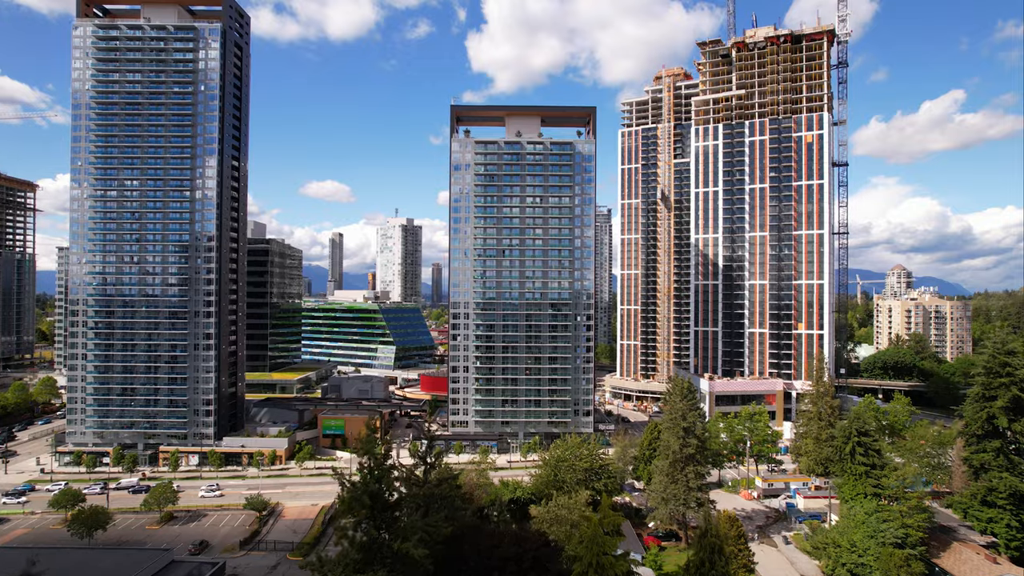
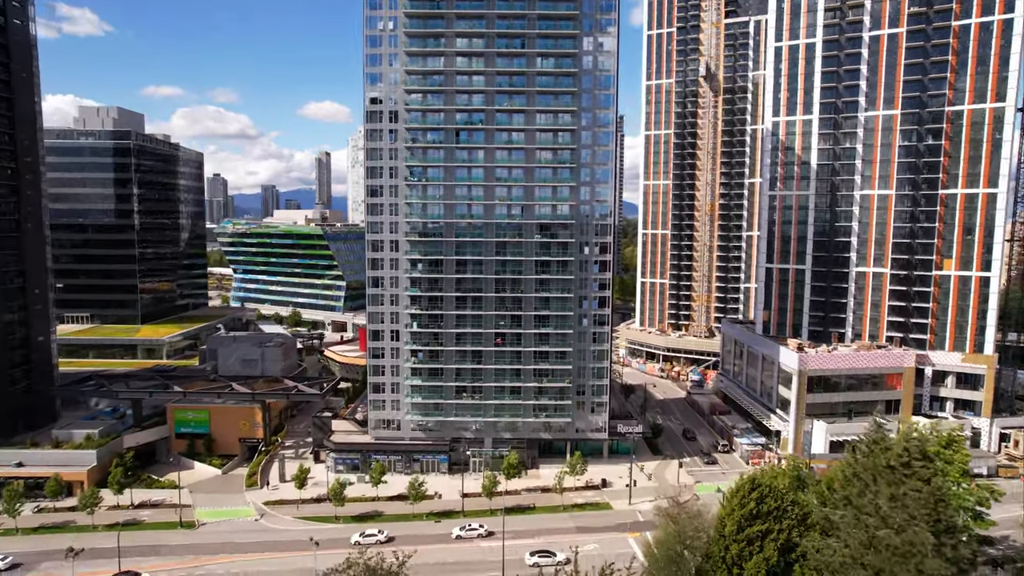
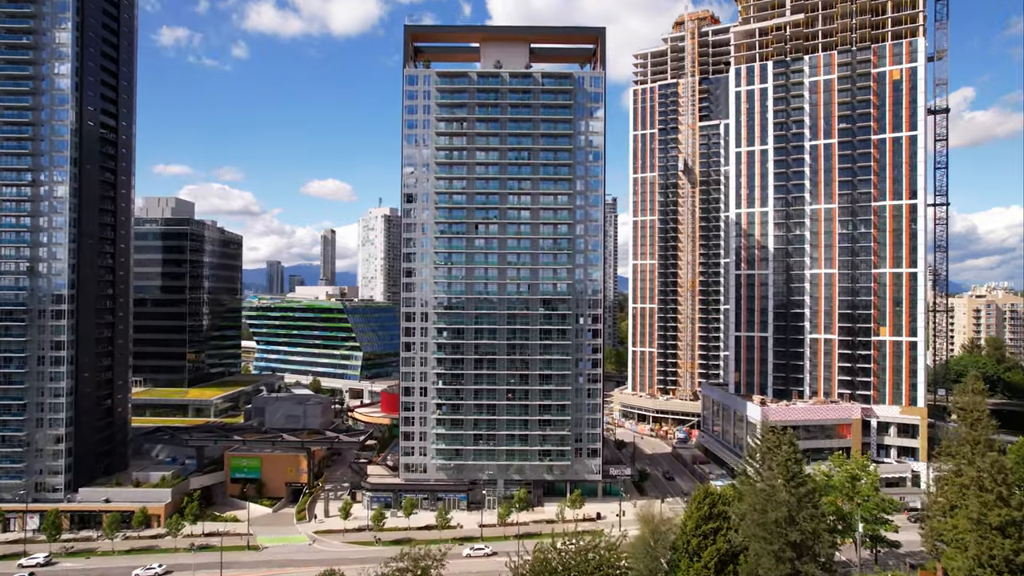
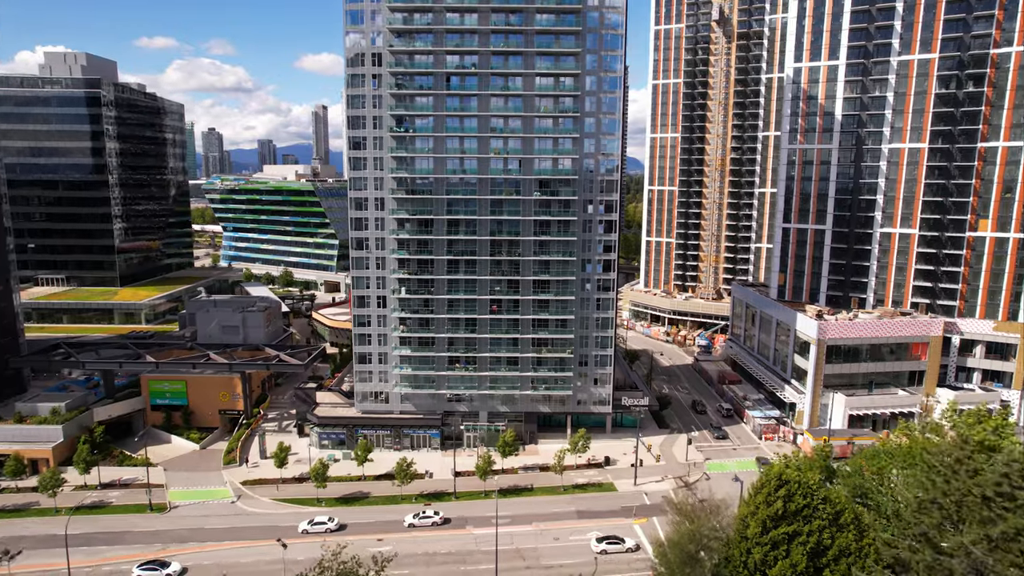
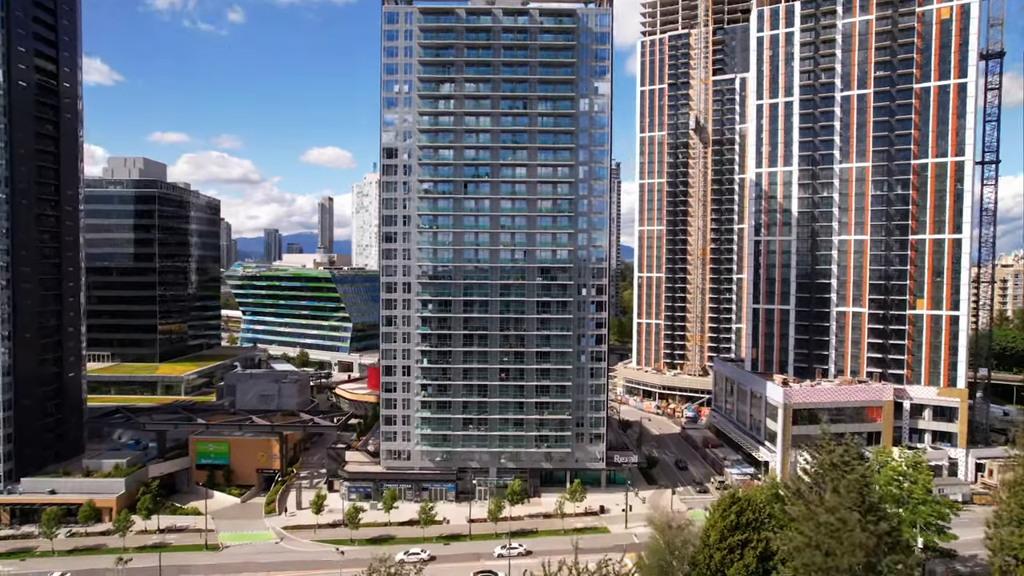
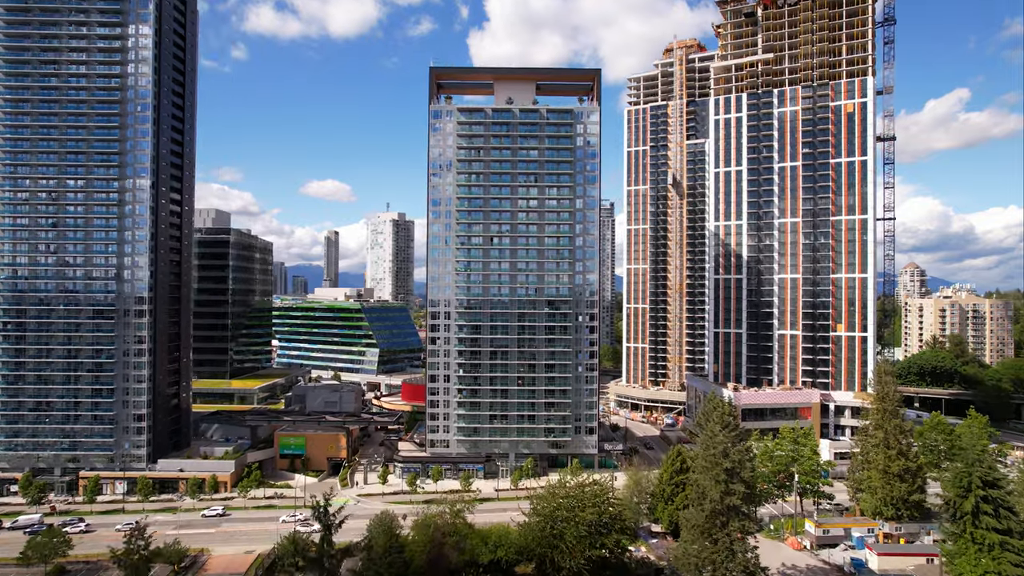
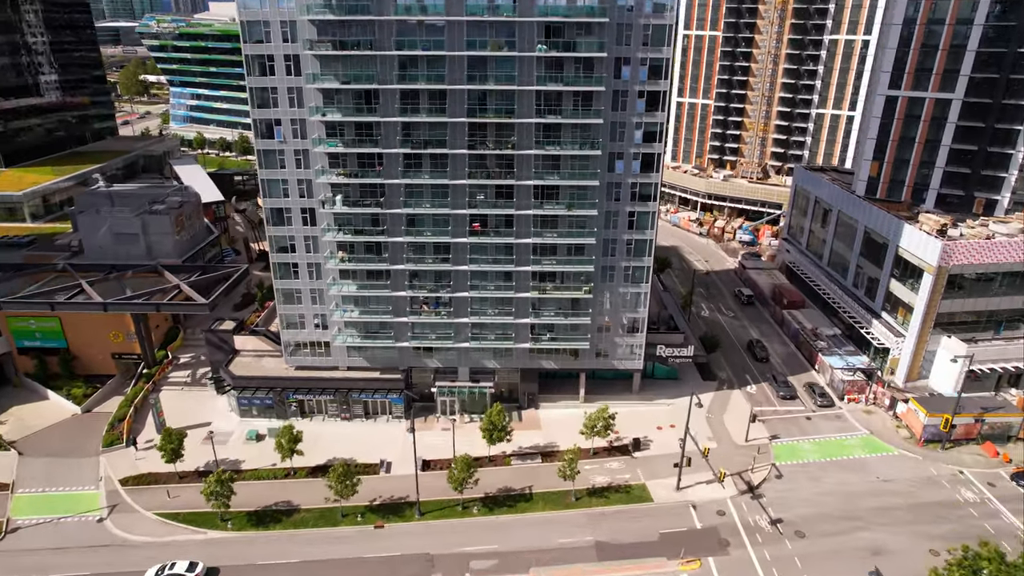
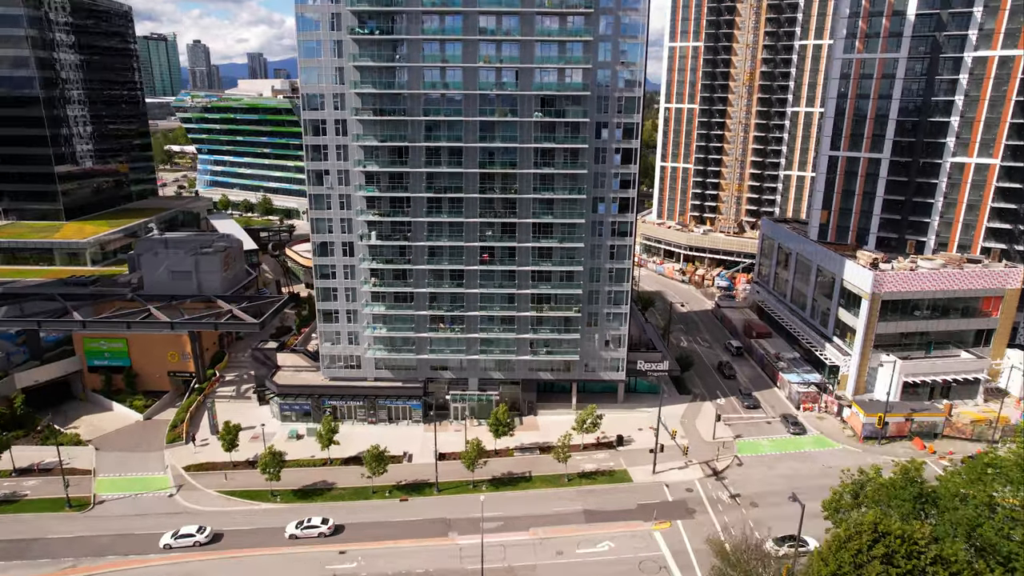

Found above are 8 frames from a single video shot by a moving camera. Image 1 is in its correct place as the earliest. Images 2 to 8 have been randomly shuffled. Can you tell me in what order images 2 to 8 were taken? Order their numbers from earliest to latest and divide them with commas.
6, 3, 5, 2, 4, 8, 7
